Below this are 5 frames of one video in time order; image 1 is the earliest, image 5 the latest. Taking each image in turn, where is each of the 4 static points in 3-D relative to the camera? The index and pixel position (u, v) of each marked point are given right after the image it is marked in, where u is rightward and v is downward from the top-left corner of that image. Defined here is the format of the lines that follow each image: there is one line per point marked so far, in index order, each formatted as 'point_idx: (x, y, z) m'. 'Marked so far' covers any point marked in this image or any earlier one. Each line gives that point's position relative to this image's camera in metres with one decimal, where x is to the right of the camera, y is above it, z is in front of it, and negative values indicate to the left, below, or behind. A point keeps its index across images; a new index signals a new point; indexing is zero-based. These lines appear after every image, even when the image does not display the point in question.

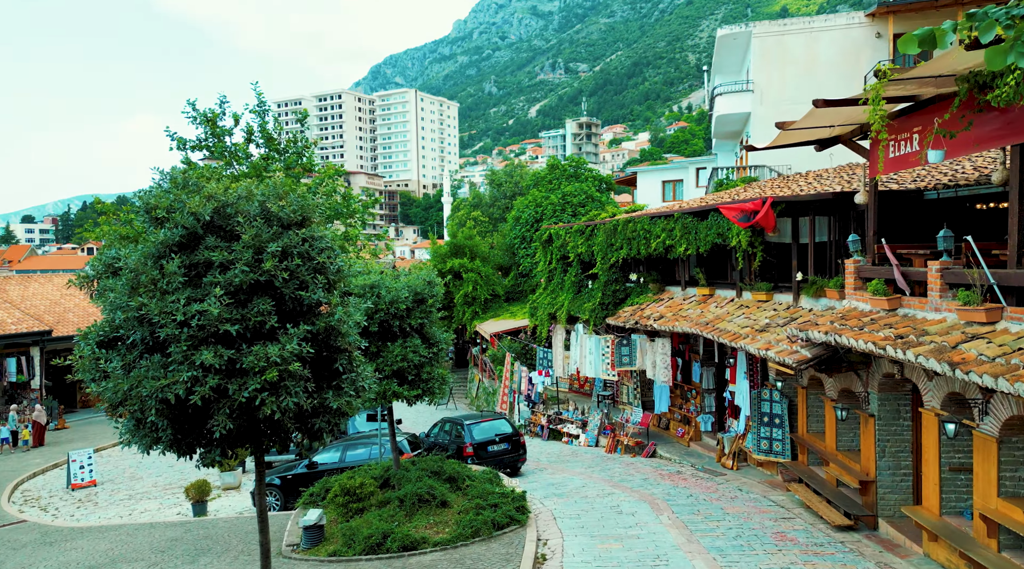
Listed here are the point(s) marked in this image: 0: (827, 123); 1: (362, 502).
0: (+4.1, +2.1, +10.3) m
1: (-2.2, -3.2, +11.7) m
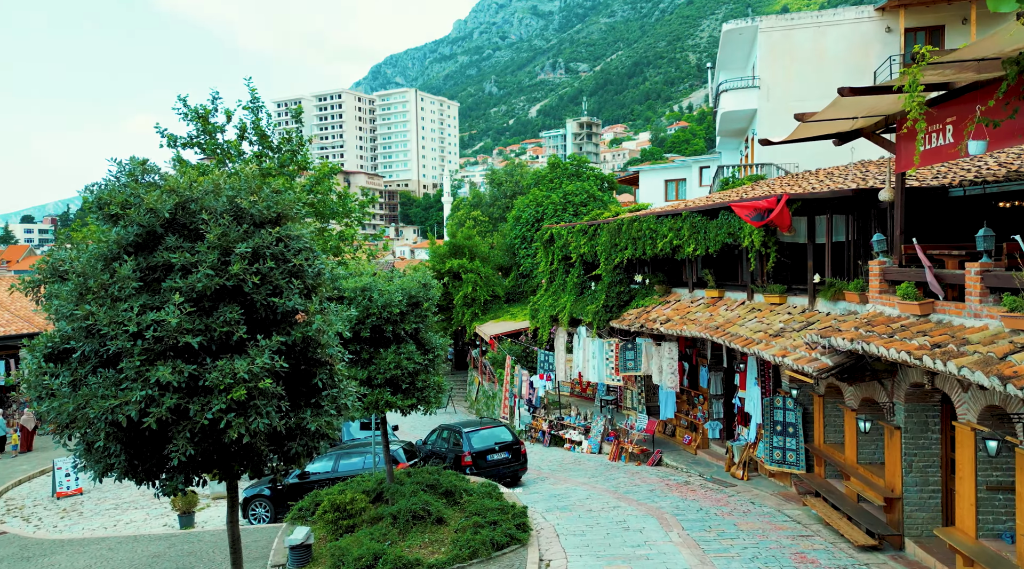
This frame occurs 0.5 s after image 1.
0: (+4.1, +2.1, +9.6) m
1: (-2.2, -3.3, +11.0) m
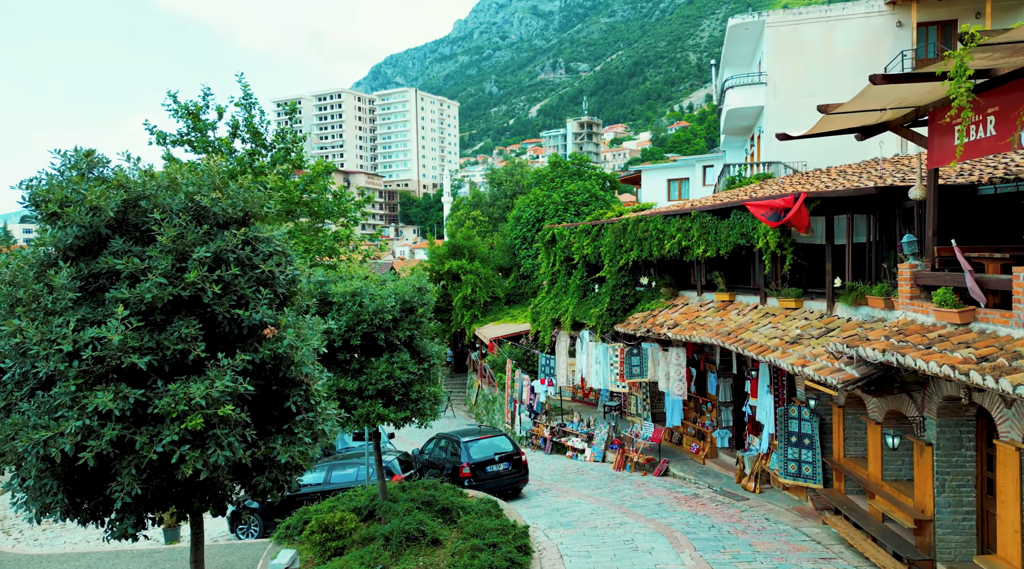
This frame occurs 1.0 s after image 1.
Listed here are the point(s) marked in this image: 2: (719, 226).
0: (+4.1, +2.0, +8.9) m
1: (-2.2, -3.3, +10.3) m
2: (+3.6, +1.0, +13.5) m
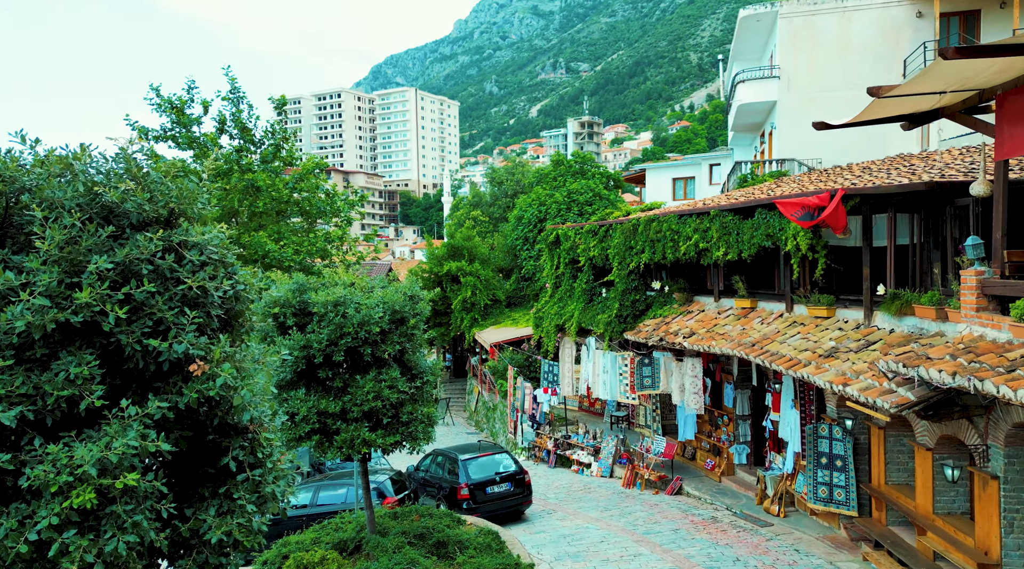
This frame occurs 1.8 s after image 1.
0: (+4.1, +1.9, +7.7) m
1: (-2.2, -3.4, +9.1) m
2: (+3.6, +0.9, +12.4) m
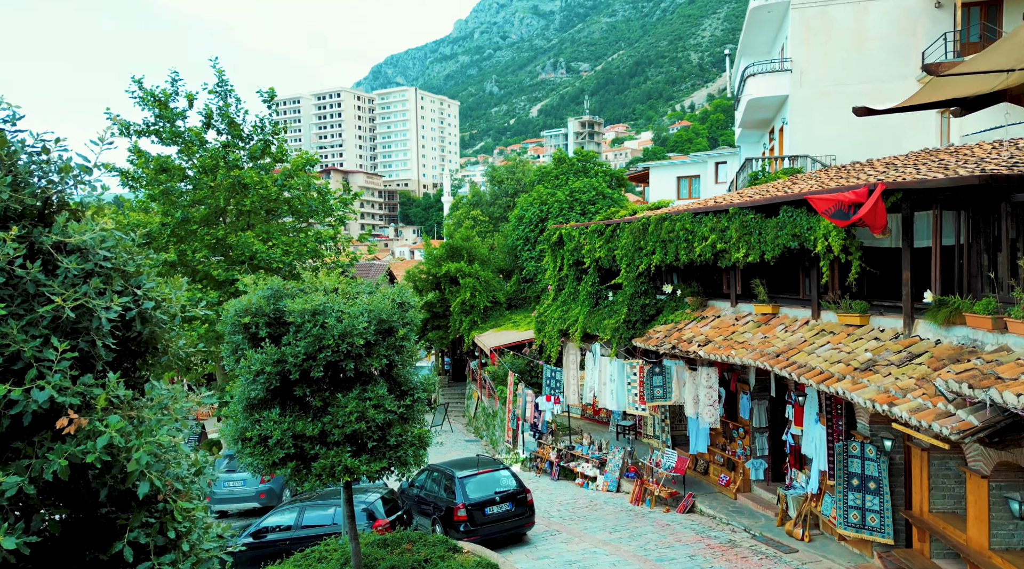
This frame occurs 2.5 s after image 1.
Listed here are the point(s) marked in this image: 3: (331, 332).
0: (+4.2, +1.9, +6.7) m
1: (-2.2, -3.5, +8.1) m
2: (+3.6, +0.9, +11.3) m
3: (-1.8, -0.5, +8.0) m
